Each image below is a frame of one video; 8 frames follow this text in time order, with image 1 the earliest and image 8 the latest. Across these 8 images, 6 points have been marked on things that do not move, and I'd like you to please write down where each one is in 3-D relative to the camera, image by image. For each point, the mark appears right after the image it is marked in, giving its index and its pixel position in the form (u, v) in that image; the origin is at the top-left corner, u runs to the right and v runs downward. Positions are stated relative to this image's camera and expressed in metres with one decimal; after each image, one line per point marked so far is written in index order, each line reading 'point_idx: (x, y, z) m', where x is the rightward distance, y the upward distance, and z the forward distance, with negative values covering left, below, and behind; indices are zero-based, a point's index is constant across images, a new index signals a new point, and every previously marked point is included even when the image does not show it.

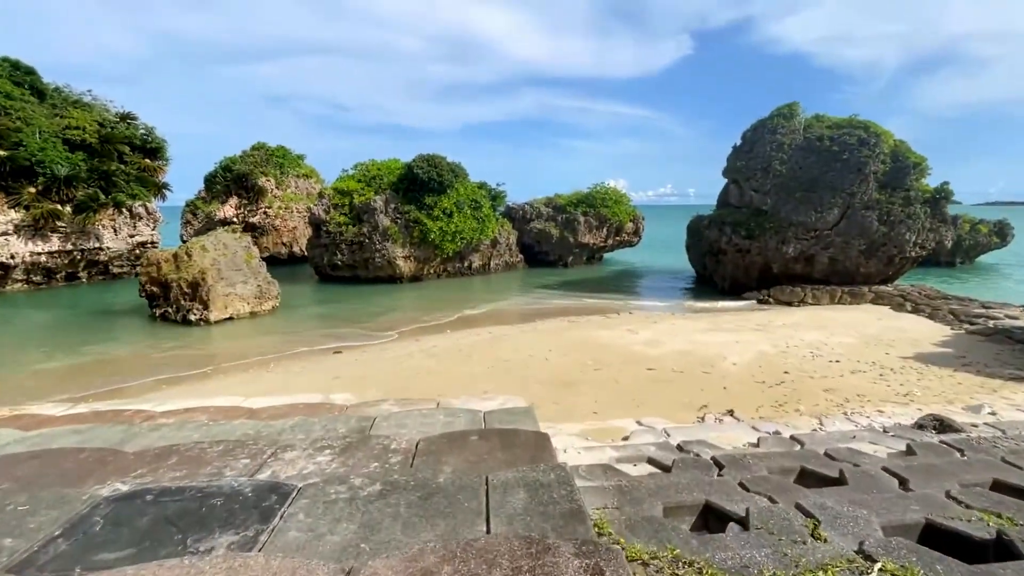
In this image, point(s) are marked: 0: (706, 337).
0: (+6.1, -1.6, +15.9) m
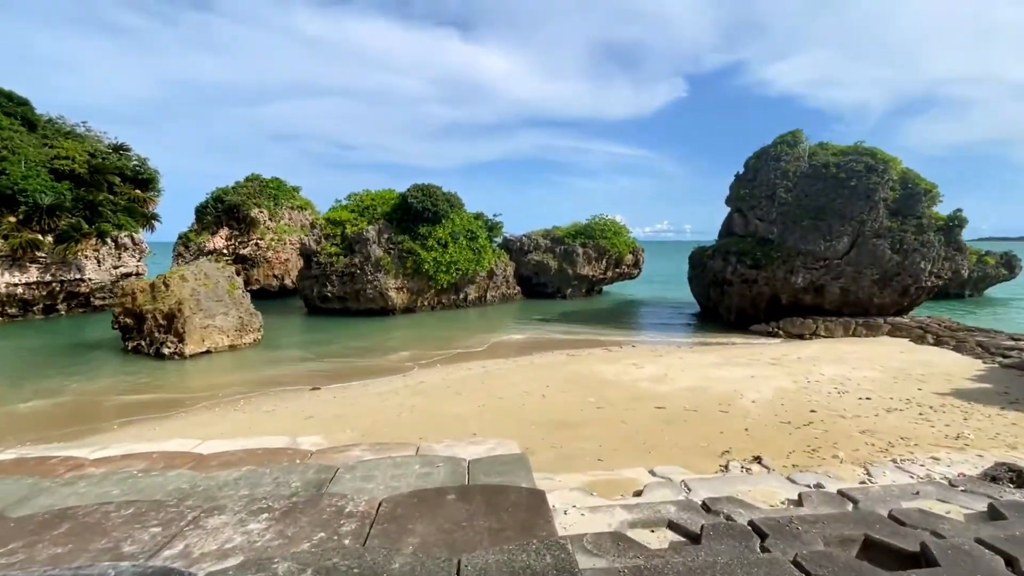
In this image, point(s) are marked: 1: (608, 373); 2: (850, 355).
0: (+6.0, -2.4, +14.6) m
1: (+2.8, -2.5, +14.9) m
2: (+11.1, -2.2, +16.5) m
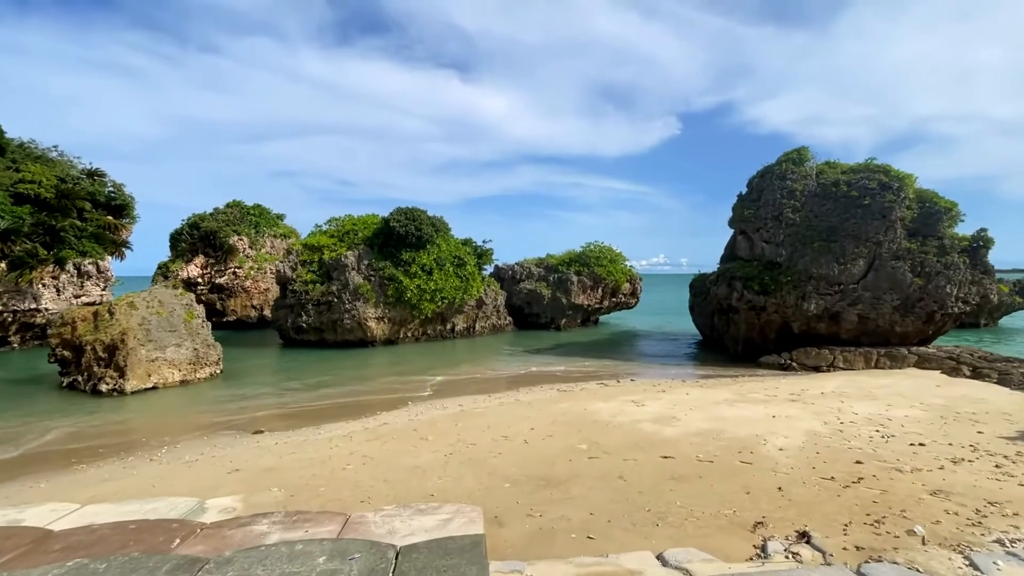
0: (+5.4, -3.1, +12.5) m
1: (+2.3, -3.2, +12.7) m
2: (+10.6, -2.9, +14.4) m
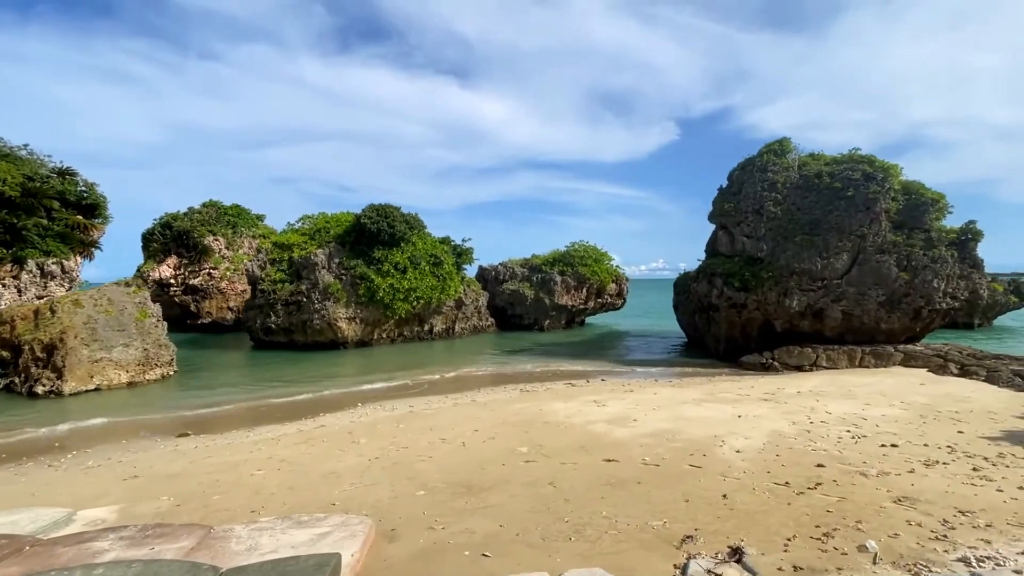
0: (+4.2, -2.8, +11.5) m
1: (+1.1, -3.0, +11.8) m
2: (+9.4, -2.7, +13.5) m
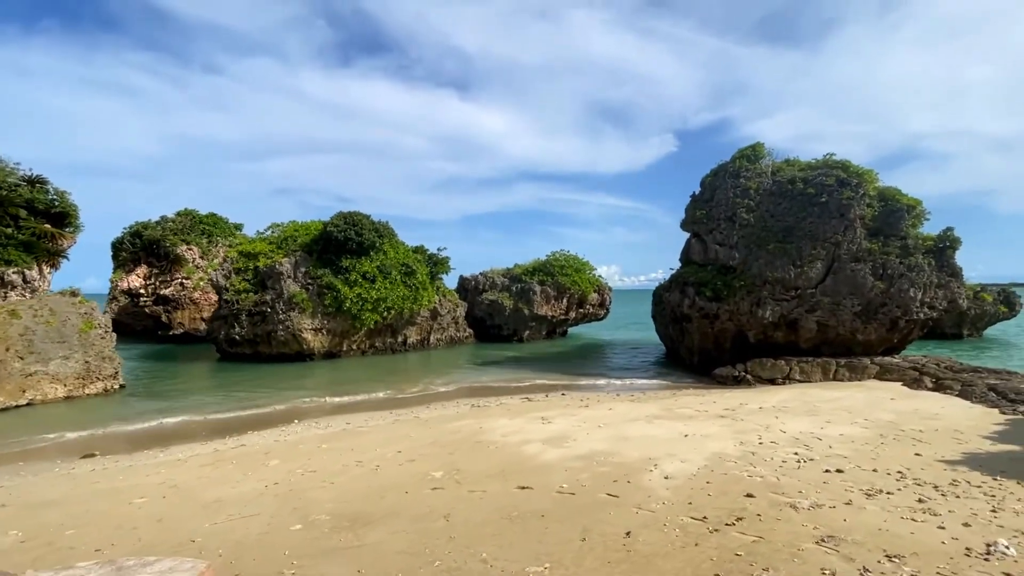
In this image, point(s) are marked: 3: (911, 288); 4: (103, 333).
0: (+2.8, -3.0, +10.7) m
1: (-0.4, -3.2, +10.9) m
2: (+7.9, -2.9, +12.7) m
3: (+13.9, 0.0, +17.4) m
4: (-15.4, -1.7, +18.8) m
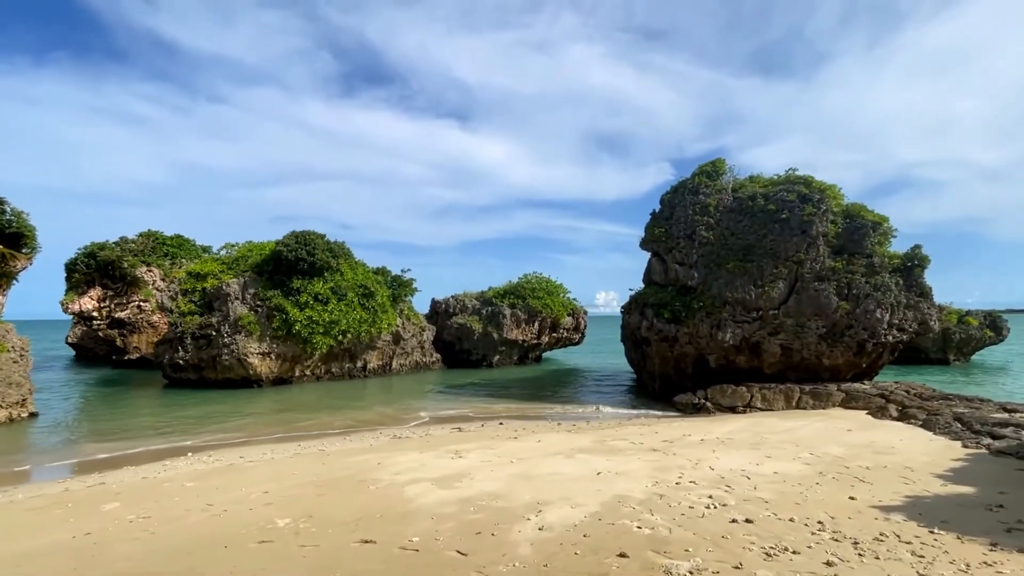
0: (+0.8, -3.3, +9.4) m
1: (-2.3, -3.5, +9.6) m
2: (+6.0, -3.4, +11.4) m
3: (+11.9, -0.7, +16.3) m
4: (-17.4, -2.4, +17.5) m
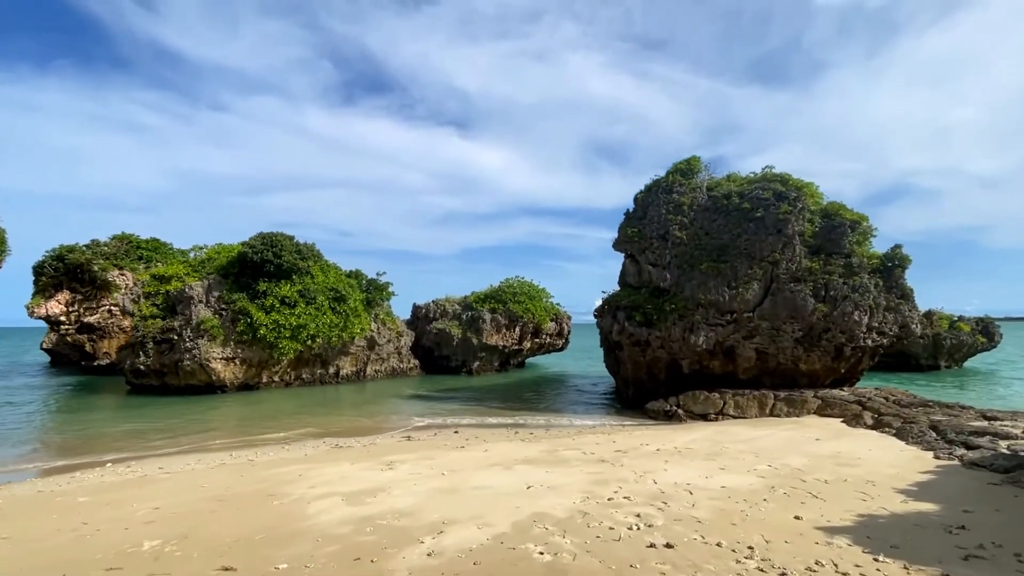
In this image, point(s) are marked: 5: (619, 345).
0: (-0.4, -3.2, +8.6) m
1: (-3.5, -3.4, +8.8) m
2: (+4.8, -3.3, +10.6) m
3: (+10.7, -0.7, +15.5) m
4: (-18.7, -2.4, +16.7) m
5: (+4.0, -2.1, +18.6) m
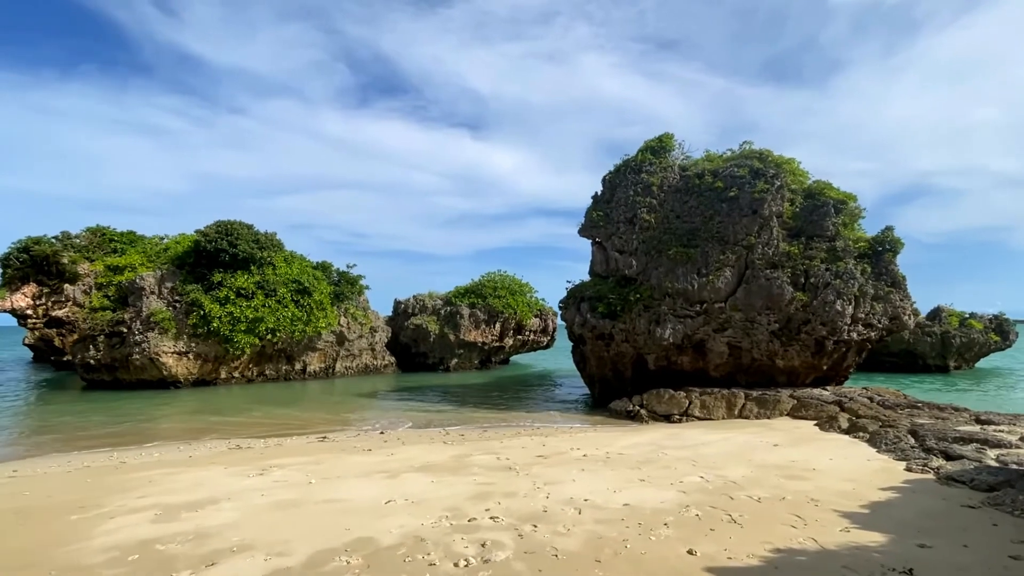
0: (-2.2, -2.8, +7.1) m
1: (-5.3, -3.0, +7.4) m
2: (+3.0, -2.9, +9.0) m
3: (+9.0, -0.4, +13.8) m
4: (-20.3, -2.0, +15.7) m
5: (+2.4, -1.7, +17.1) m
